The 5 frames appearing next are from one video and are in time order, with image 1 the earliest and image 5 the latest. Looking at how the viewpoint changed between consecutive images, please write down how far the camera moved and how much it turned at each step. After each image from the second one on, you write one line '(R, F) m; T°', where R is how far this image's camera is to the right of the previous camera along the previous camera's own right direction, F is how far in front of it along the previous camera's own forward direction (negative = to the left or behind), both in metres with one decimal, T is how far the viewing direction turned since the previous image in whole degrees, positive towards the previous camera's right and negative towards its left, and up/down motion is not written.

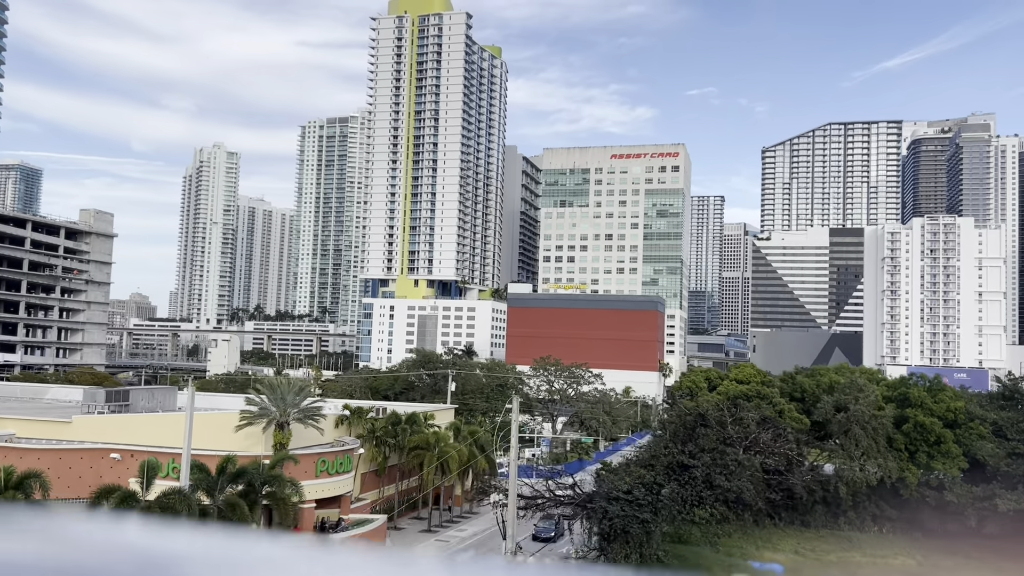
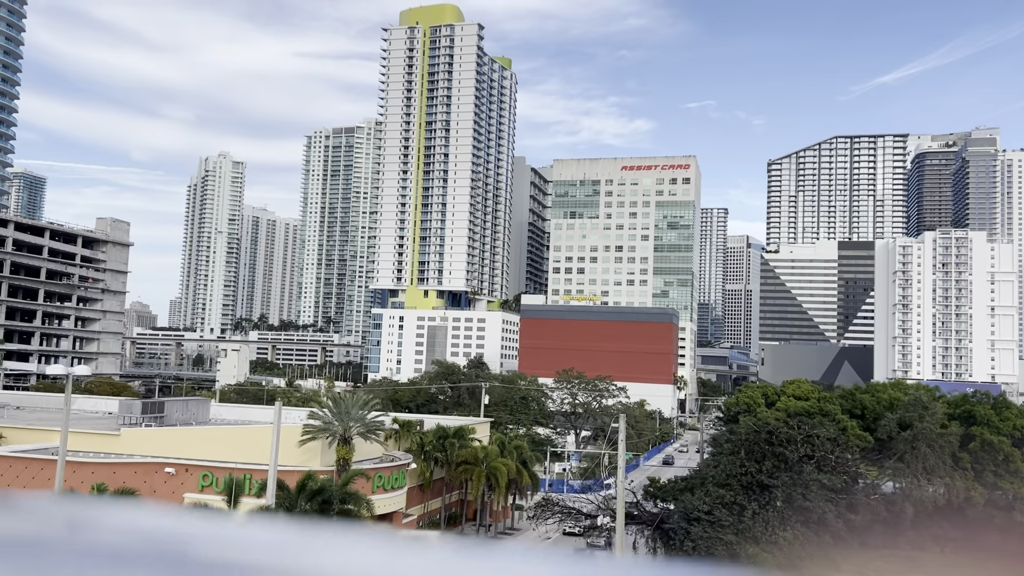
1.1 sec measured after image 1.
(-1.5, +0.4) m; 0°
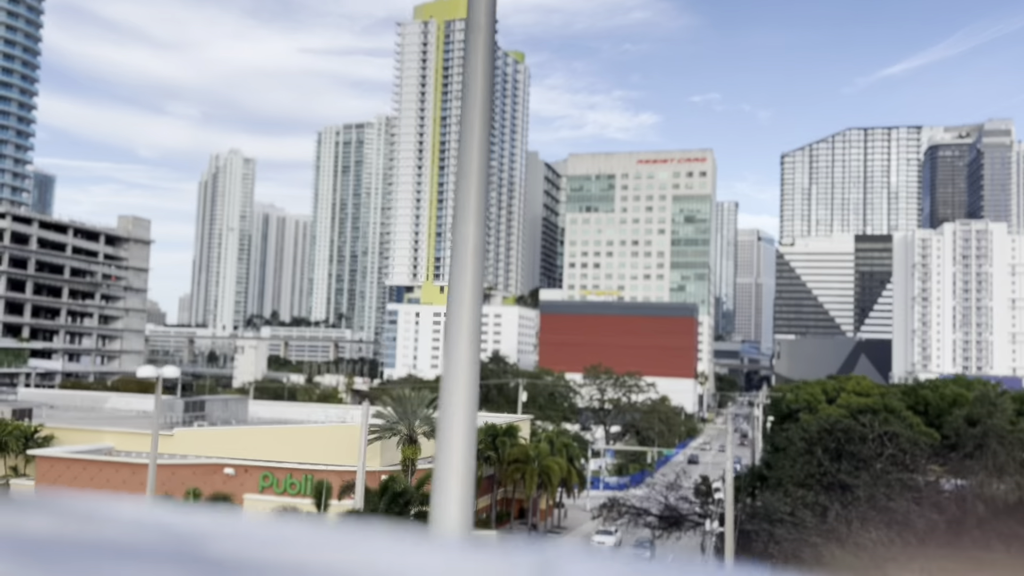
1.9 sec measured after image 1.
(-1.2, +0.4) m; -1°
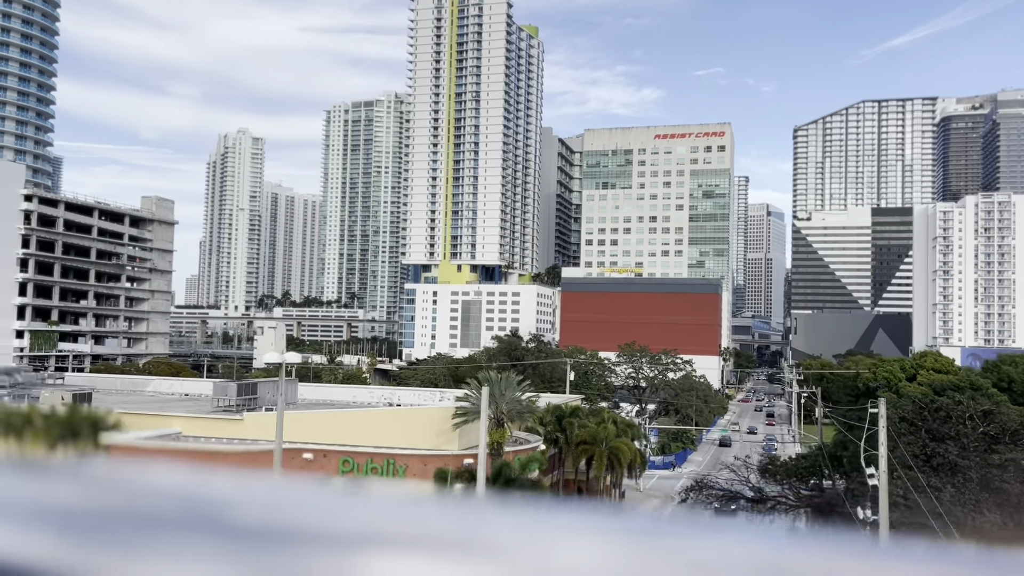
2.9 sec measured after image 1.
(-1.6, +0.5) m; 0°
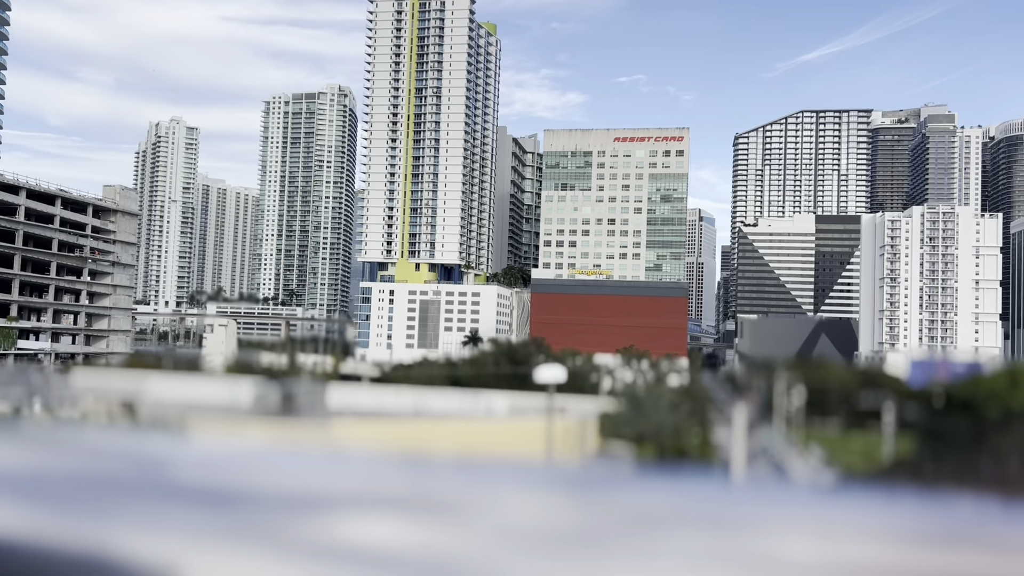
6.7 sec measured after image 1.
(-4.1, +1.4) m; +5°
